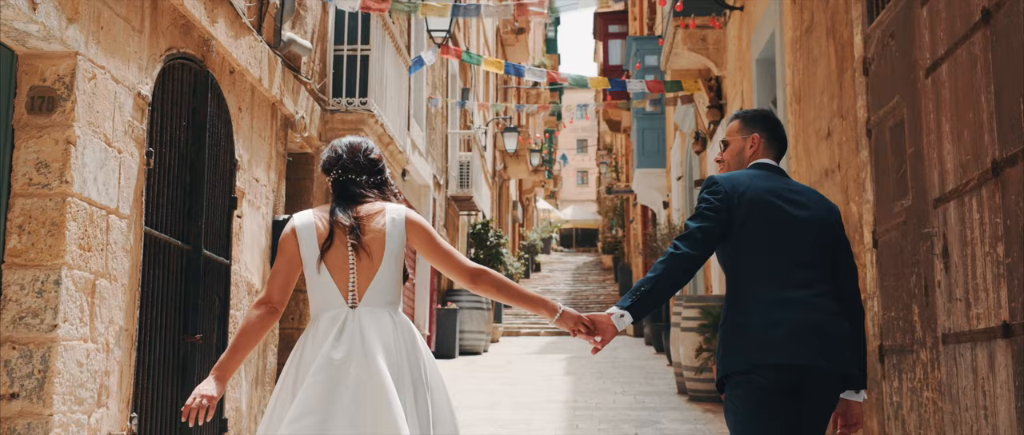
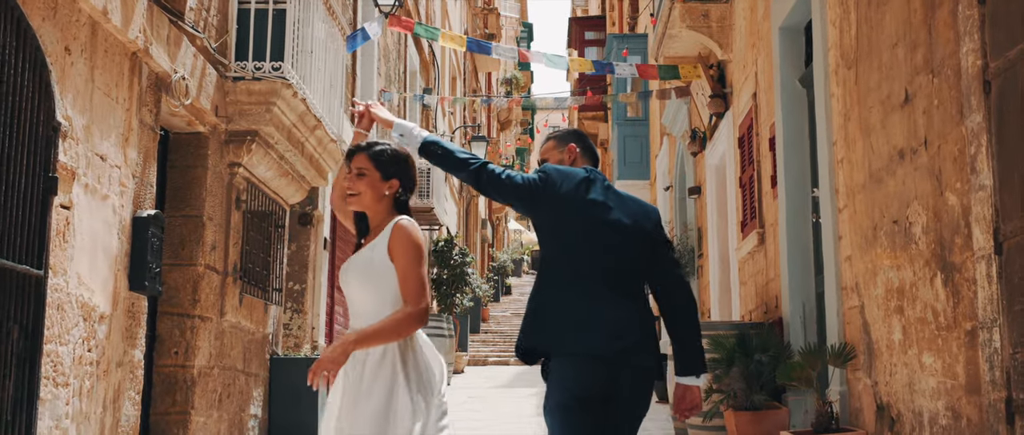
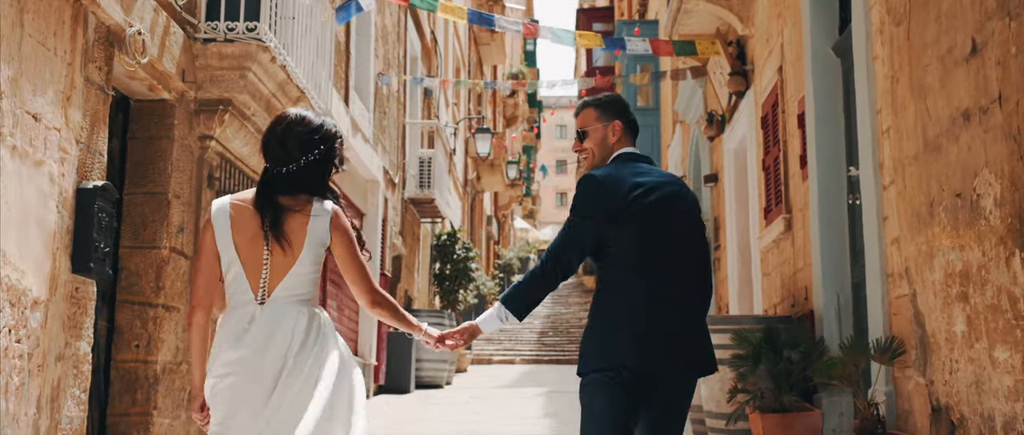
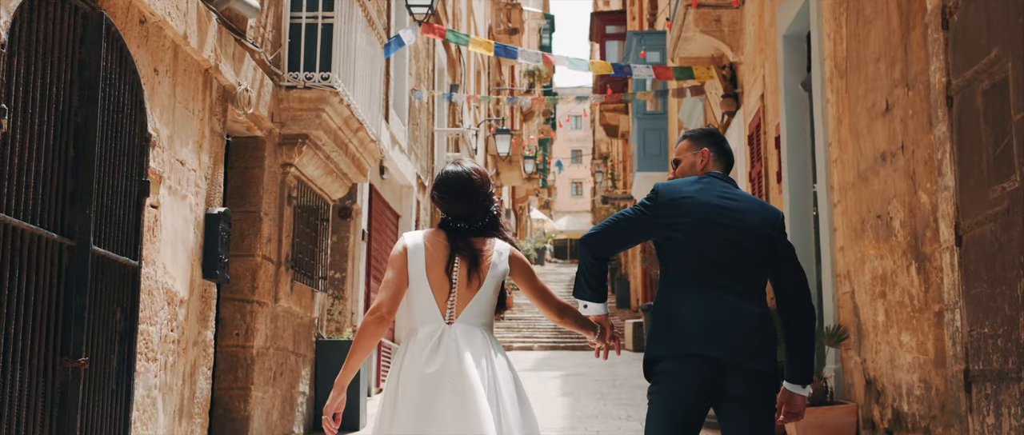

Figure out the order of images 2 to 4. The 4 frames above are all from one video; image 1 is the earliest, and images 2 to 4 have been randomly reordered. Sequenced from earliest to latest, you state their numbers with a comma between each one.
4, 2, 3
